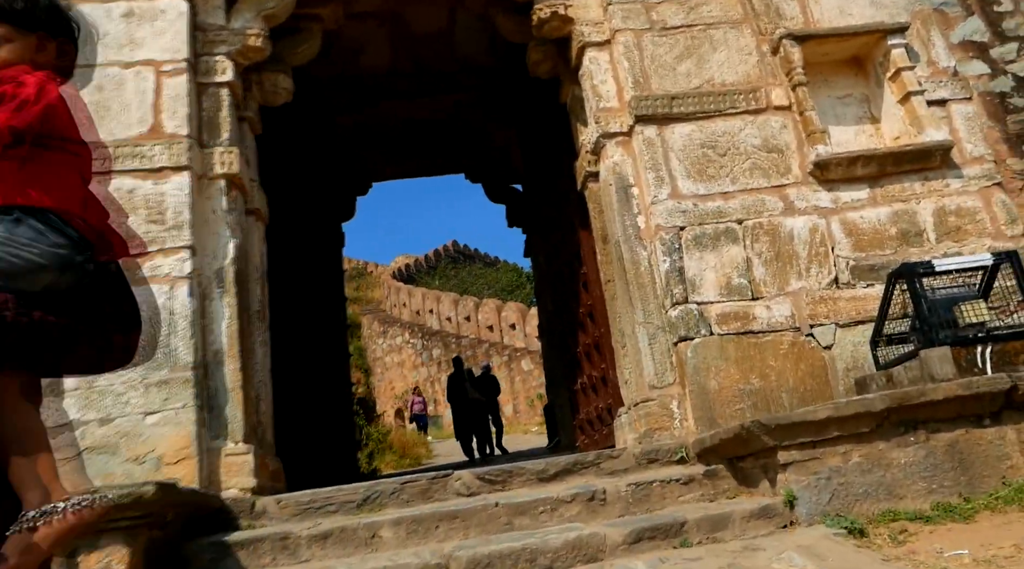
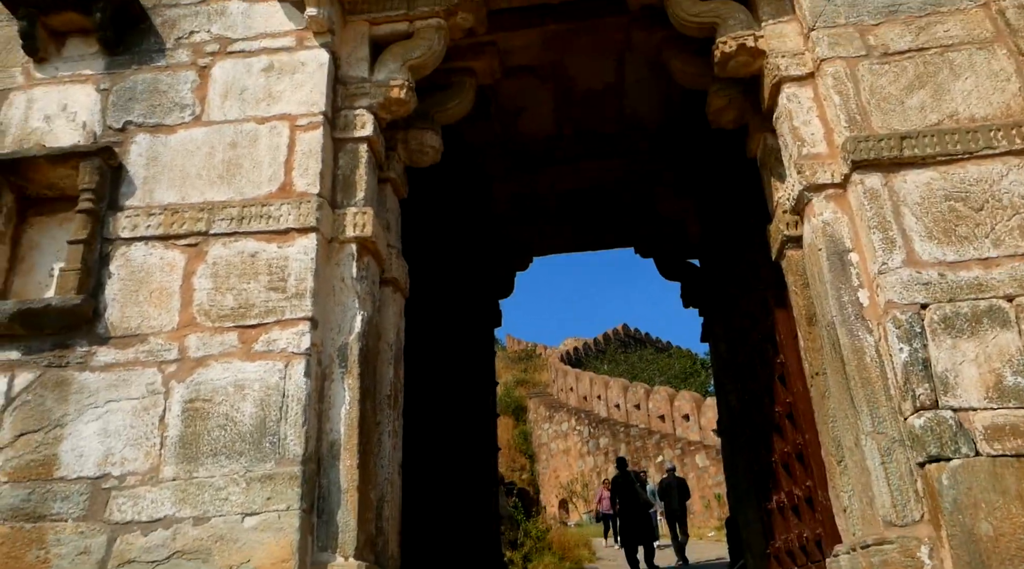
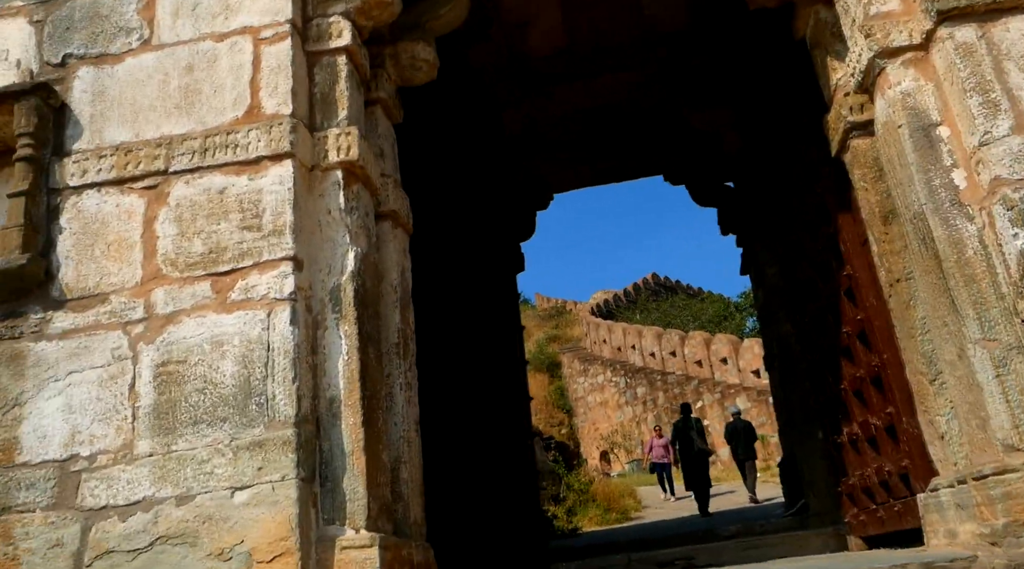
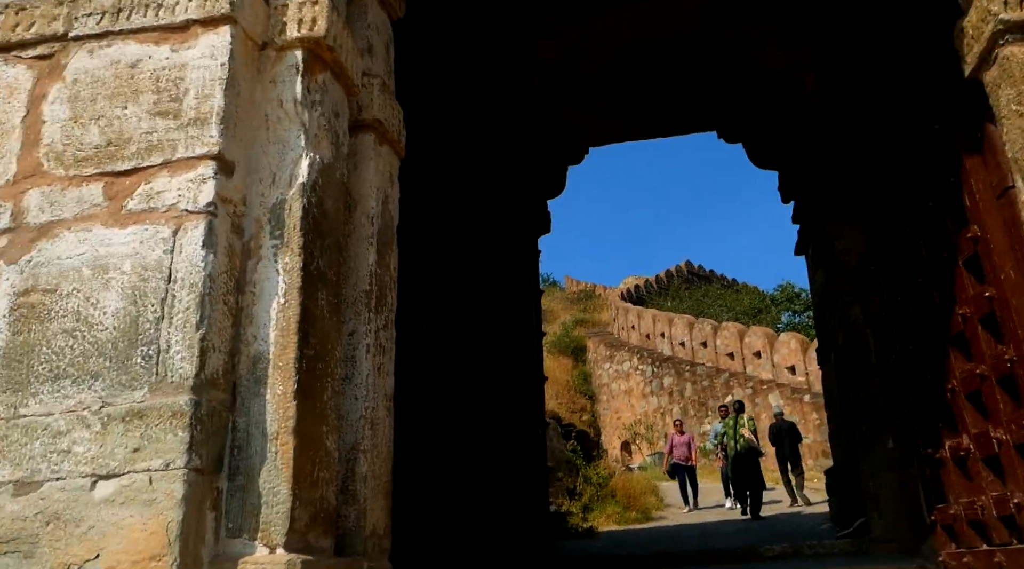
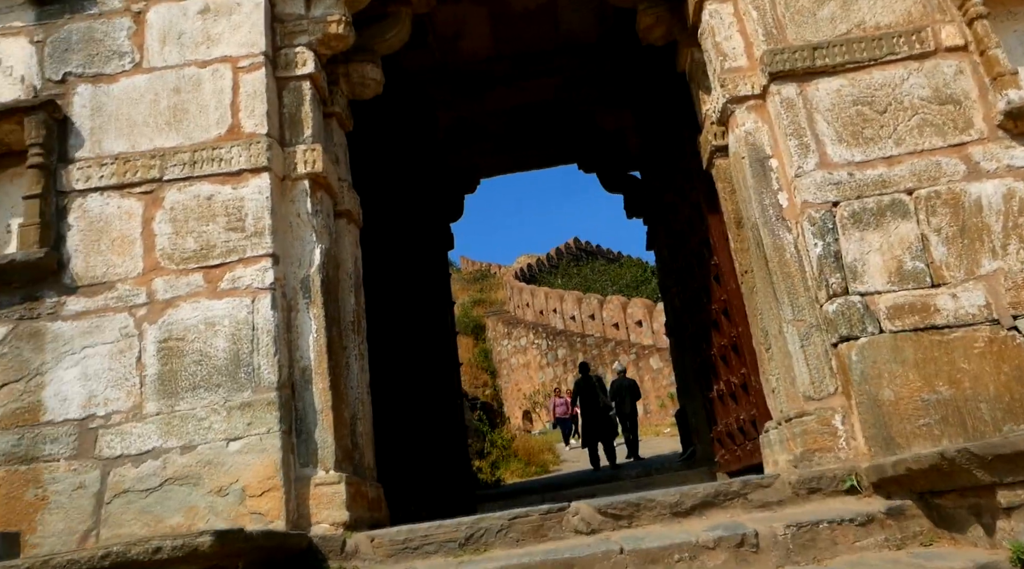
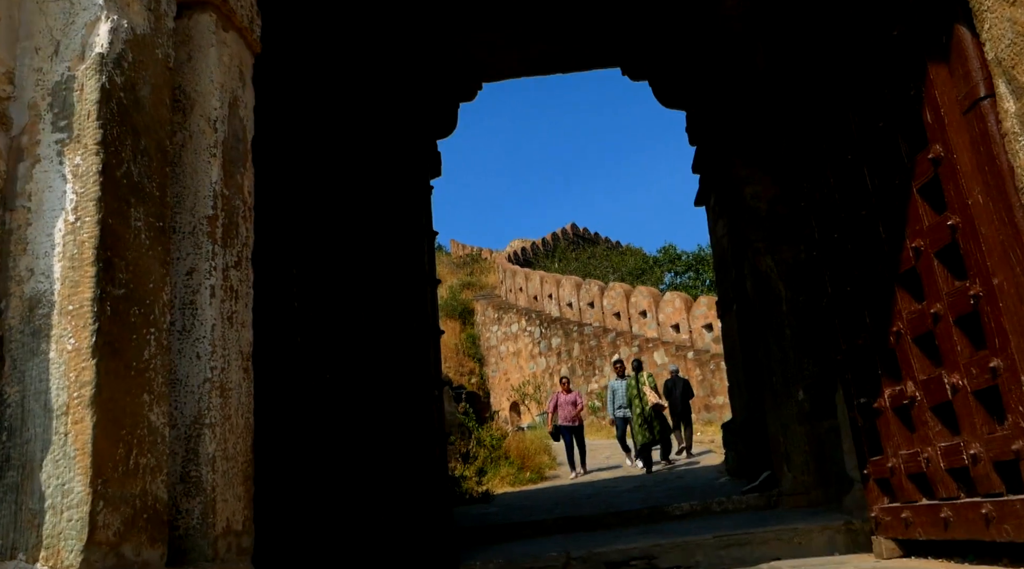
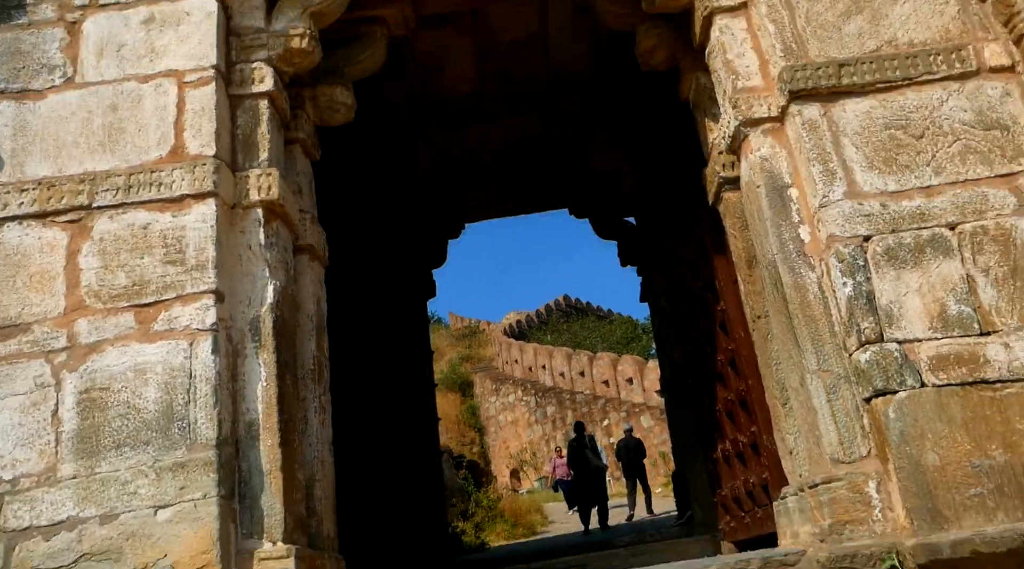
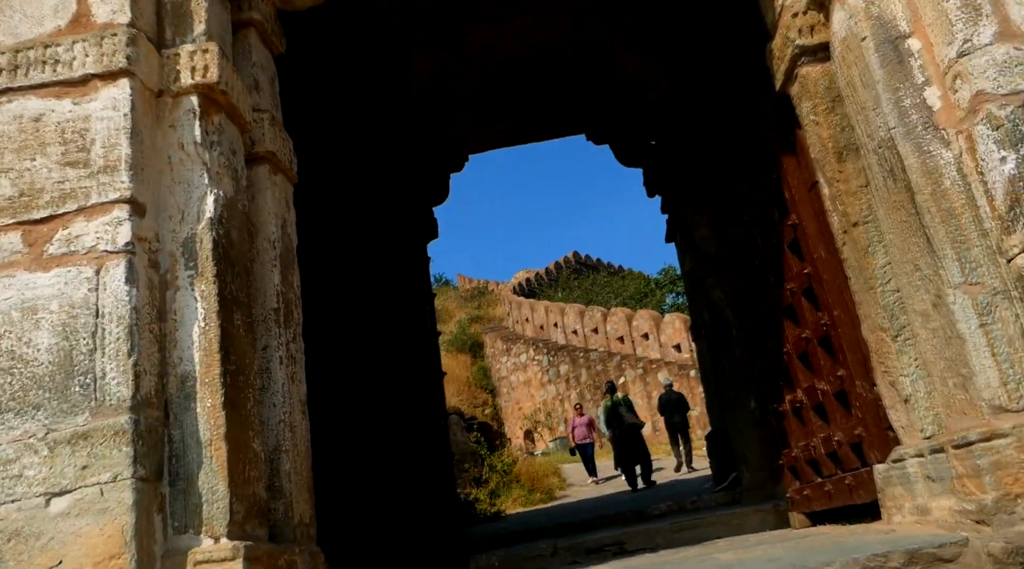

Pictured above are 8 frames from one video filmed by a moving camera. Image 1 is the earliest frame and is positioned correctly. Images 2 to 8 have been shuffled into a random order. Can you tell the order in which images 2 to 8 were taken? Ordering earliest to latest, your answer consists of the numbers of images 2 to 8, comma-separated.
5, 2, 7, 3, 8, 4, 6
